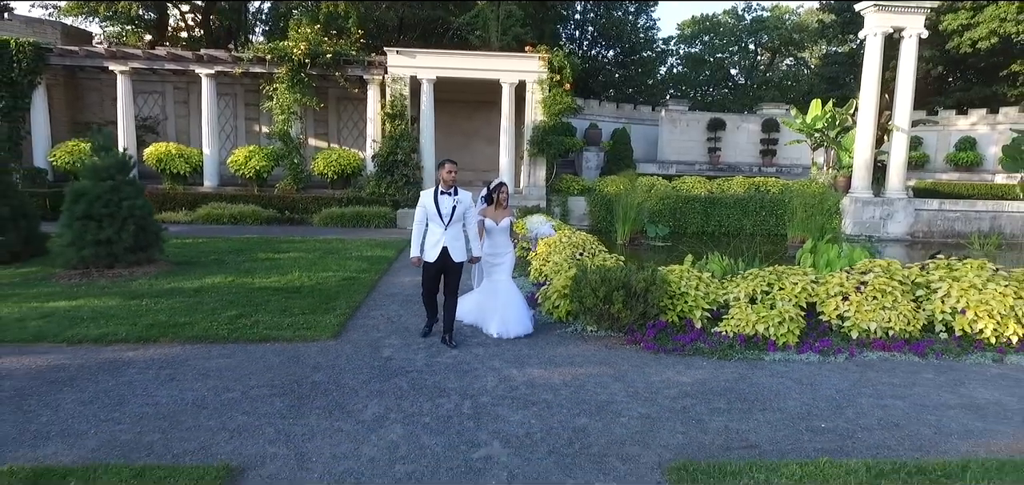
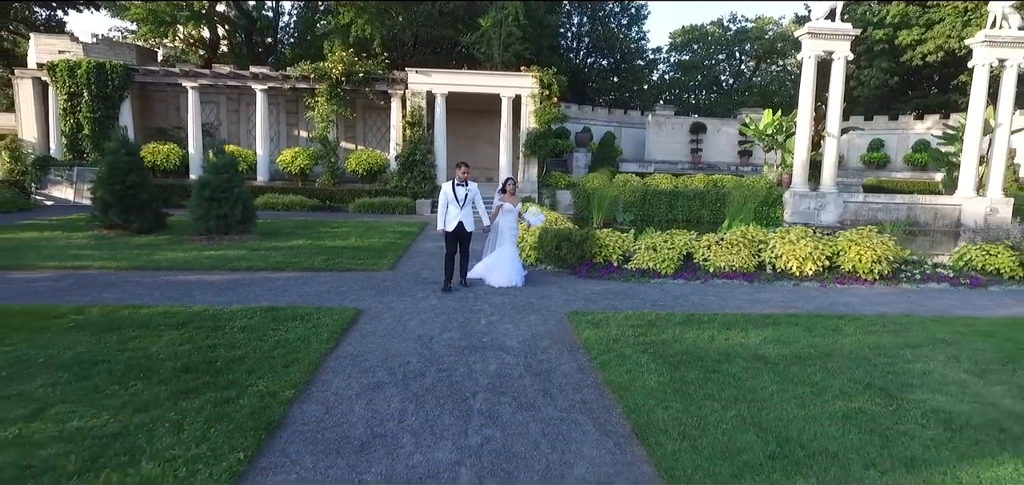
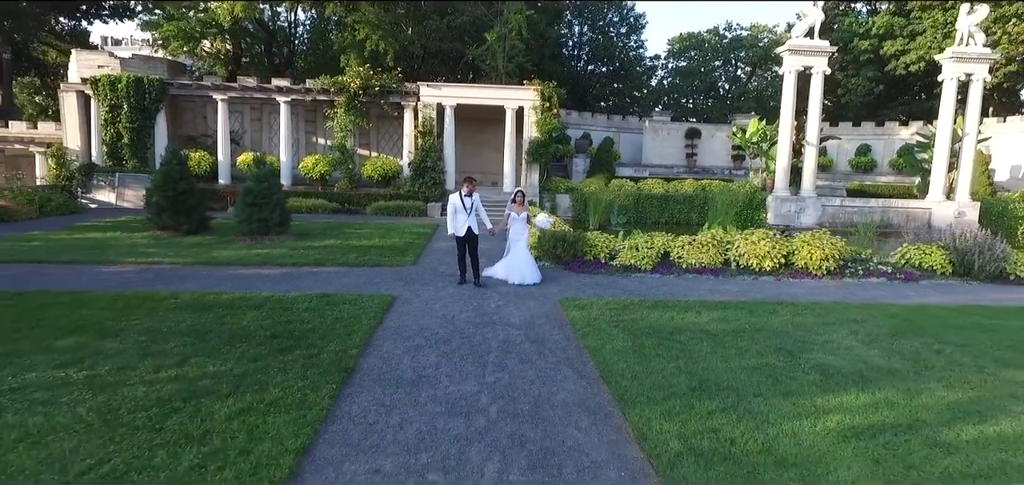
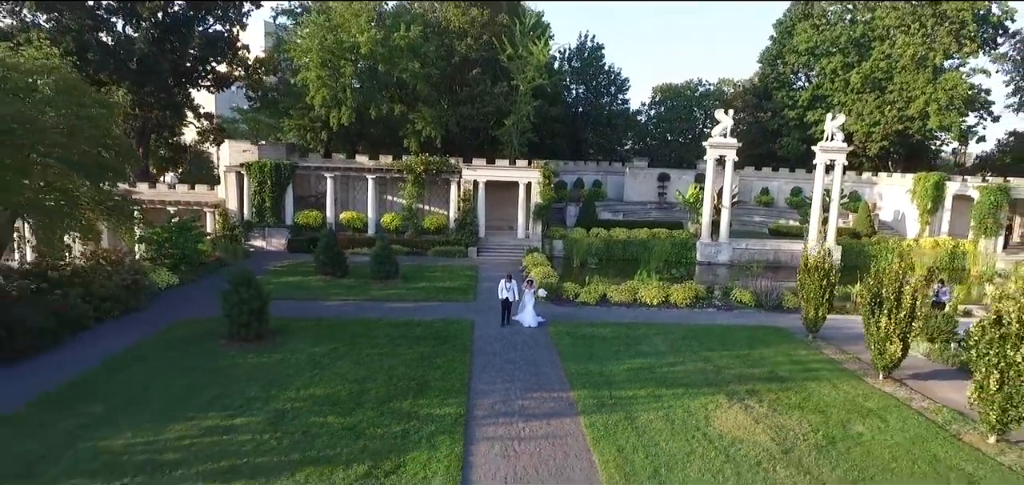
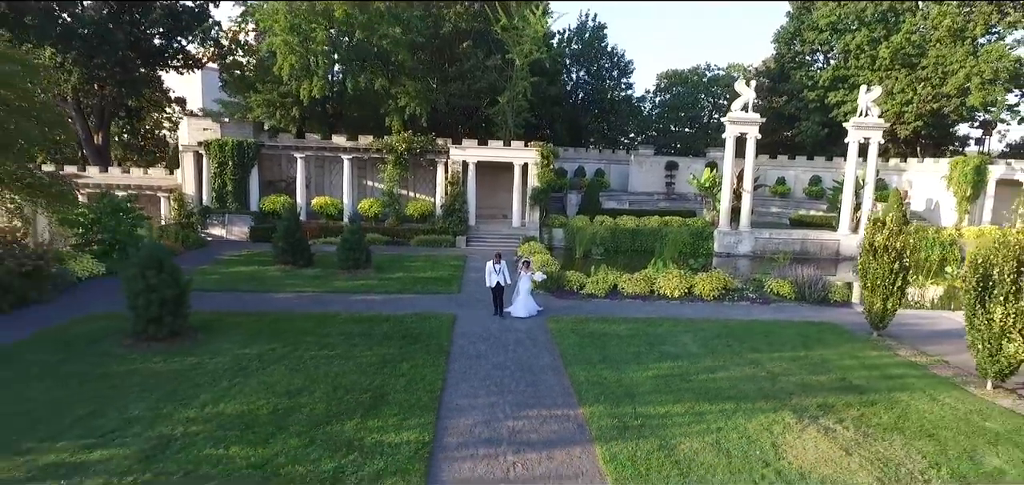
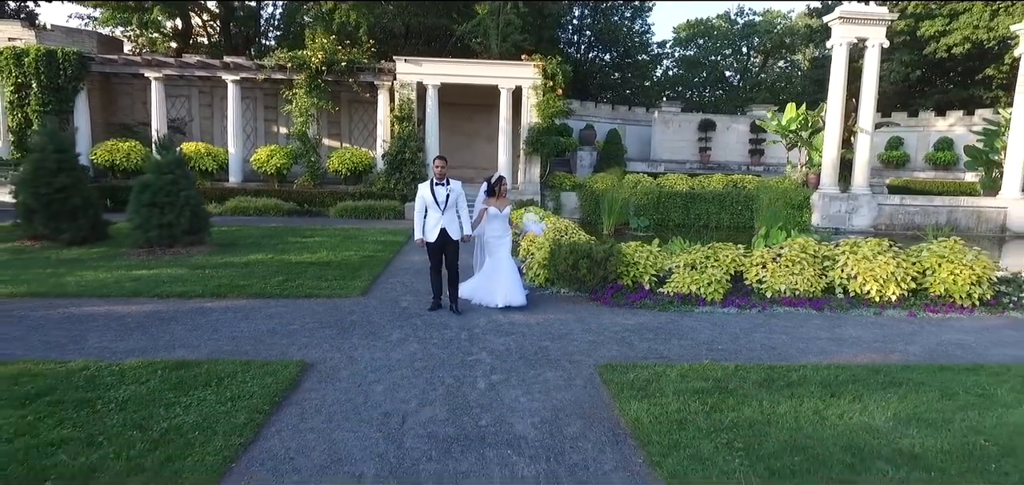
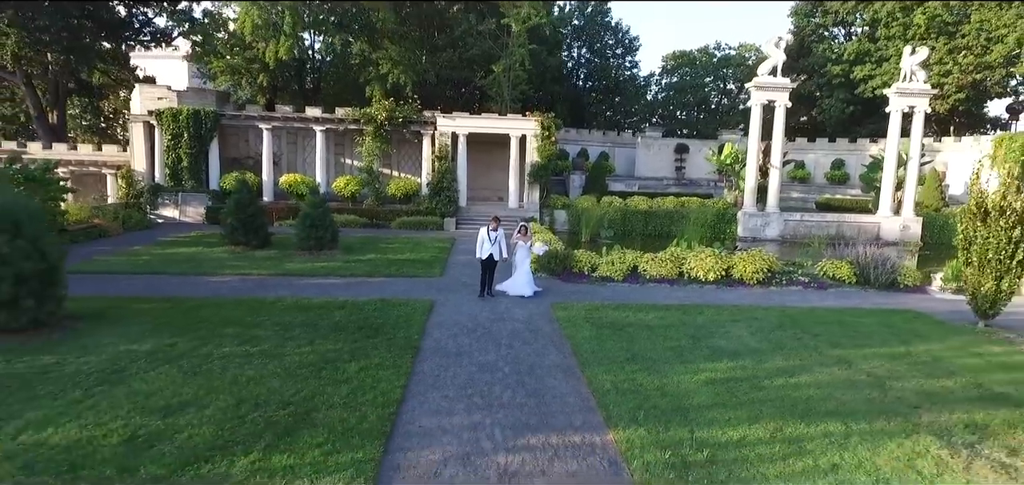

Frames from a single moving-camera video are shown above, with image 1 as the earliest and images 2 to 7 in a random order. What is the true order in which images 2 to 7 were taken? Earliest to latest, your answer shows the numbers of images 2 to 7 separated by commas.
6, 2, 3, 7, 5, 4
